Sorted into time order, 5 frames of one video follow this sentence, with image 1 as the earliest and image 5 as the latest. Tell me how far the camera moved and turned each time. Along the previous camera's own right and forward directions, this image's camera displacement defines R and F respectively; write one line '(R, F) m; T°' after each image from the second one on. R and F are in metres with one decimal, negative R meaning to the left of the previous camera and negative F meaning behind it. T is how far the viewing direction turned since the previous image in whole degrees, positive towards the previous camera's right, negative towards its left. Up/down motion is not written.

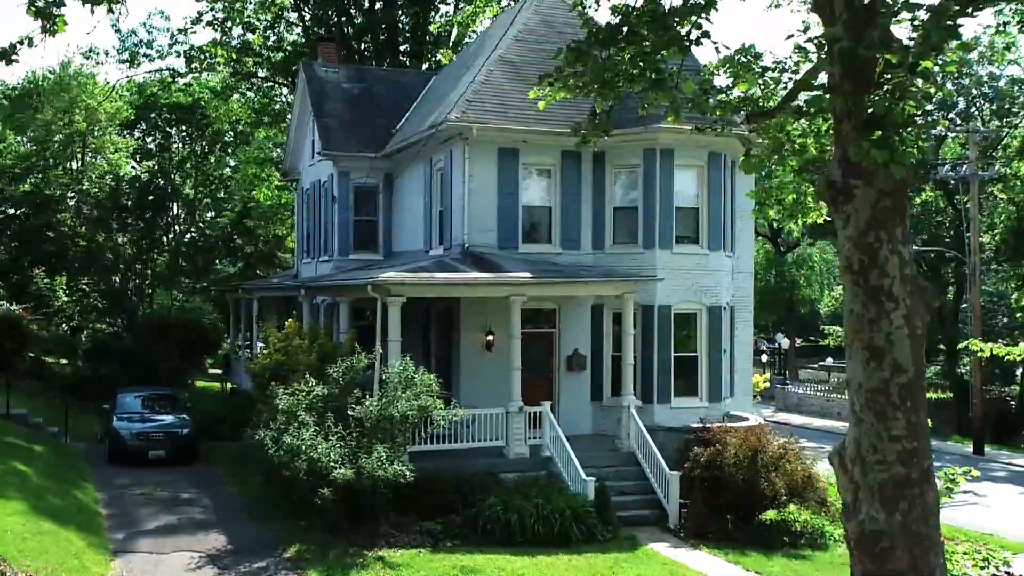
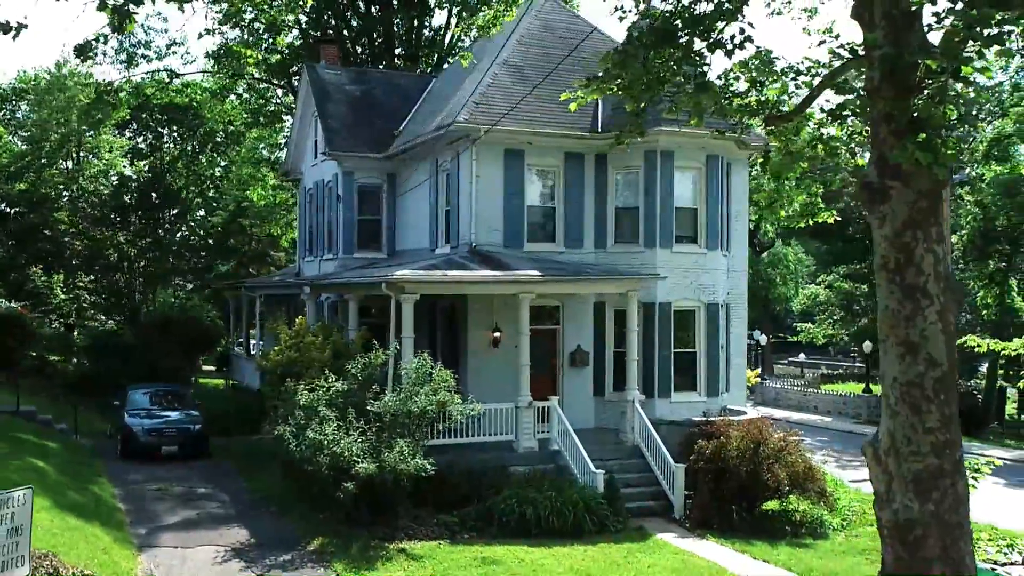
(-0.9, -0.4) m; +2°
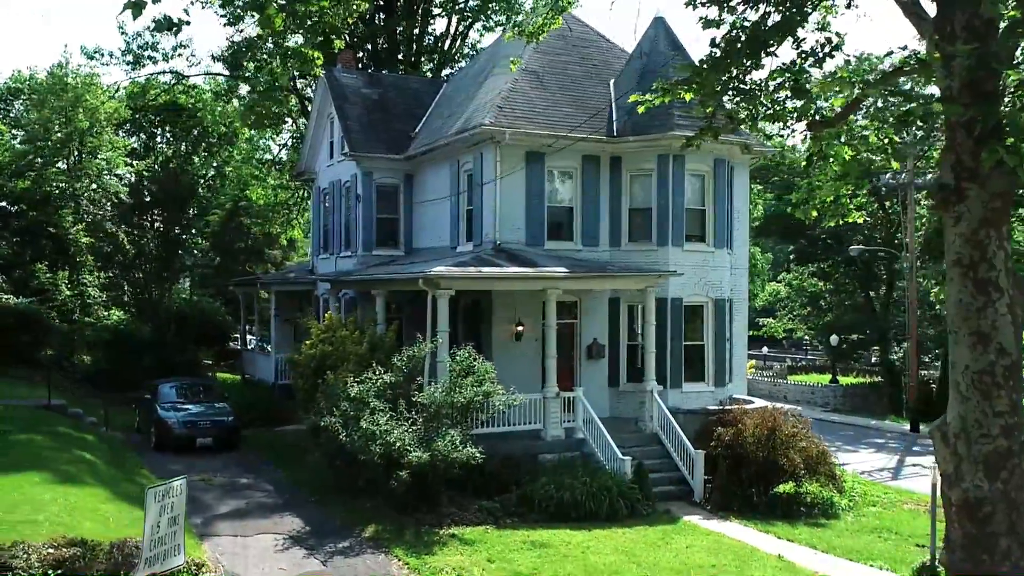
(-1.9, -0.6) m; +4°
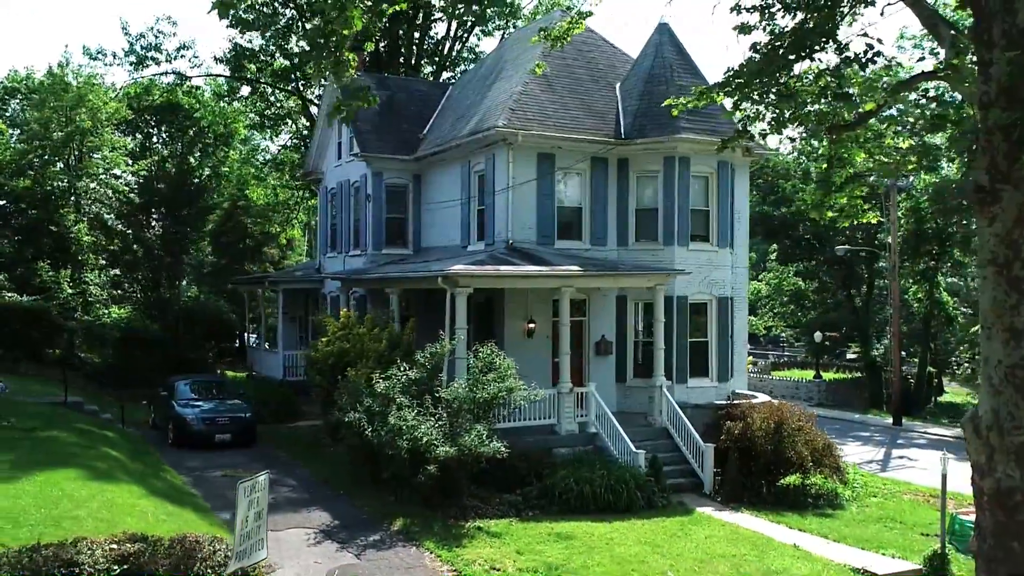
(-1.1, -0.3) m; +2°
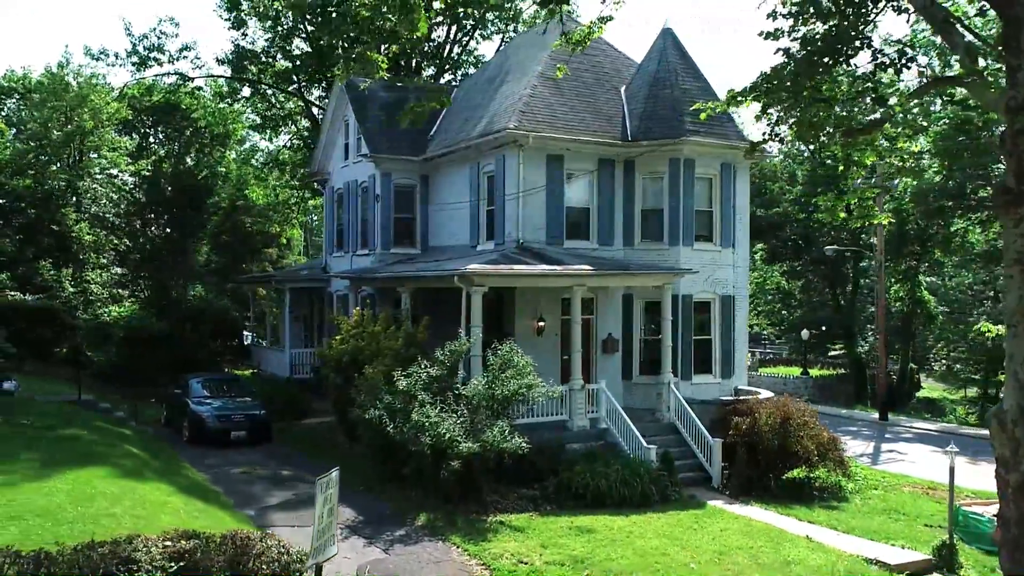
(-0.9, -0.2) m; +2°
